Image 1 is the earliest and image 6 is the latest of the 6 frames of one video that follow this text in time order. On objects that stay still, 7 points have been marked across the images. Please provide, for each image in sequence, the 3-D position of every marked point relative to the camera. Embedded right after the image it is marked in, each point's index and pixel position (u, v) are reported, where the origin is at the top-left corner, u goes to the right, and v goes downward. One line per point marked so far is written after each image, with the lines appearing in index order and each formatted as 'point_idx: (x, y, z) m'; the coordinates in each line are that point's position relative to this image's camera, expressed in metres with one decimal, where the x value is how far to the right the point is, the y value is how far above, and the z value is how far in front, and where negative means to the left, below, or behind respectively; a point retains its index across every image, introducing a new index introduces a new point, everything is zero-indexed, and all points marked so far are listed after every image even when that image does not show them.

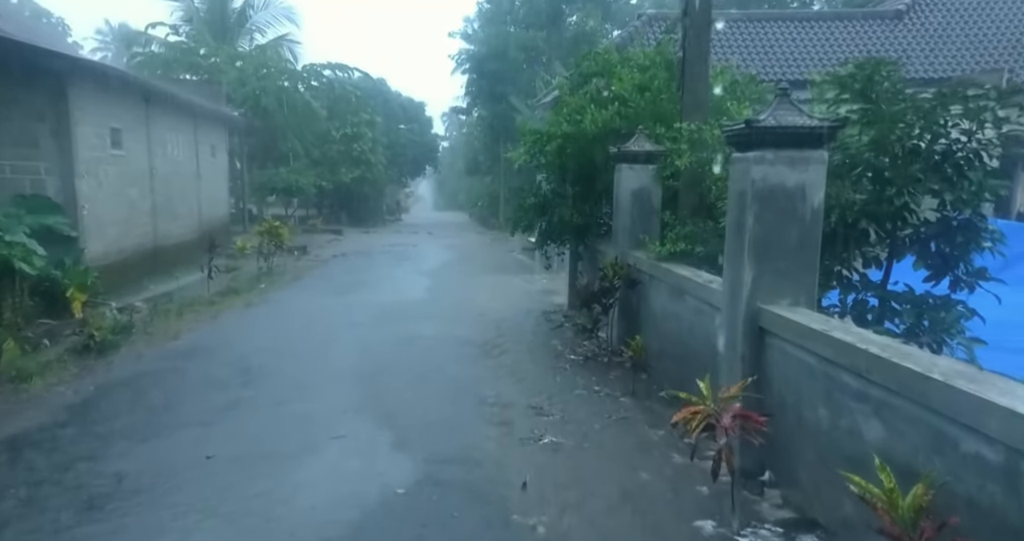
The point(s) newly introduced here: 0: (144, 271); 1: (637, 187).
0: (-7.1, 0.0, +14.1) m
1: (+1.3, +0.9, +7.8) m
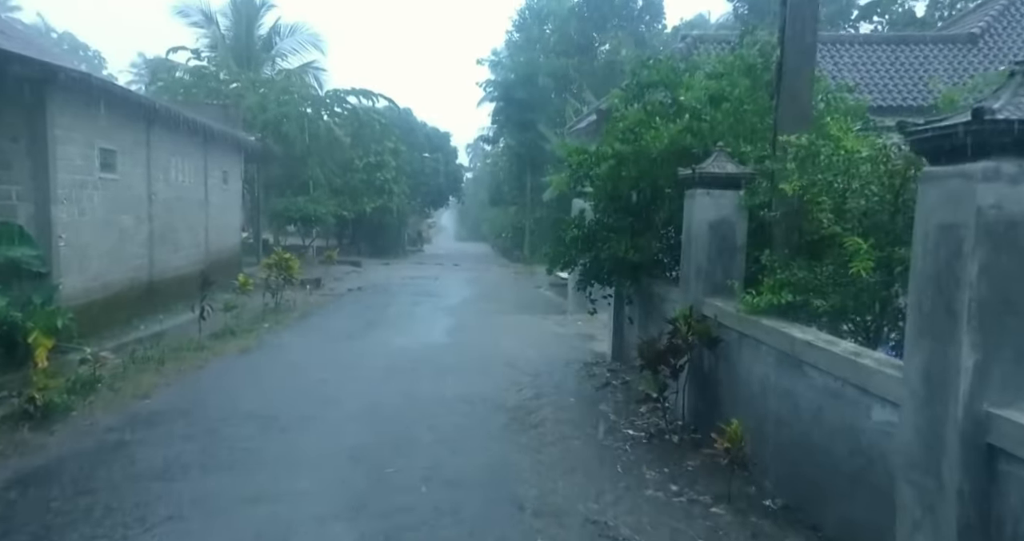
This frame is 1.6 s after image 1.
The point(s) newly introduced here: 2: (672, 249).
0: (-6.6, -0.7, +12.7) m
1: (+1.7, +0.4, +6.2) m
2: (+1.7, +0.2, +8.0) m
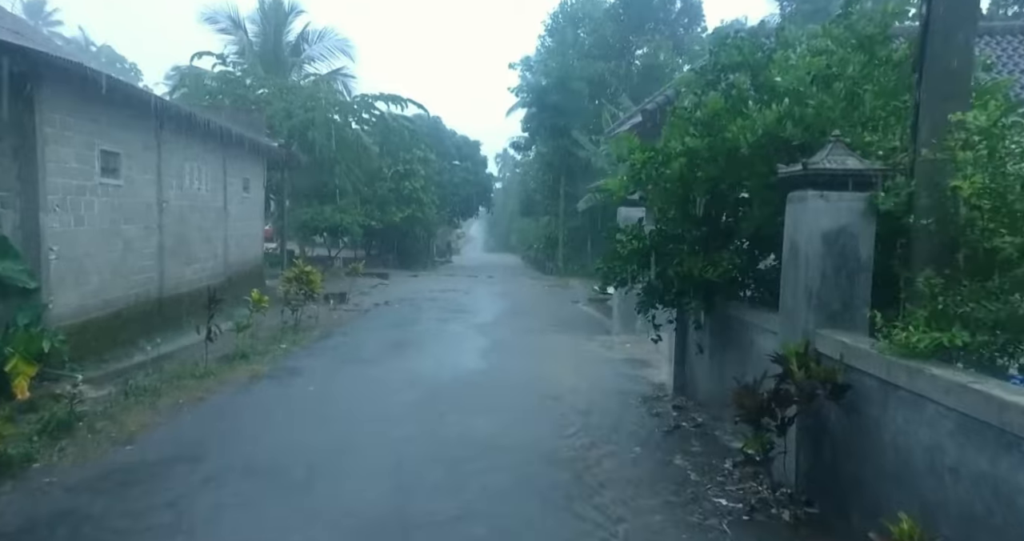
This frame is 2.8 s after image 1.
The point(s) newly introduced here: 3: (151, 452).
0: (-5.9, -0.9, +11.6) m
1: (+2.1, +0.3, +4.8) m
2: (+2.2, 0.0, +6.6) m
3: (-3.0, -1.5, +6.1) m
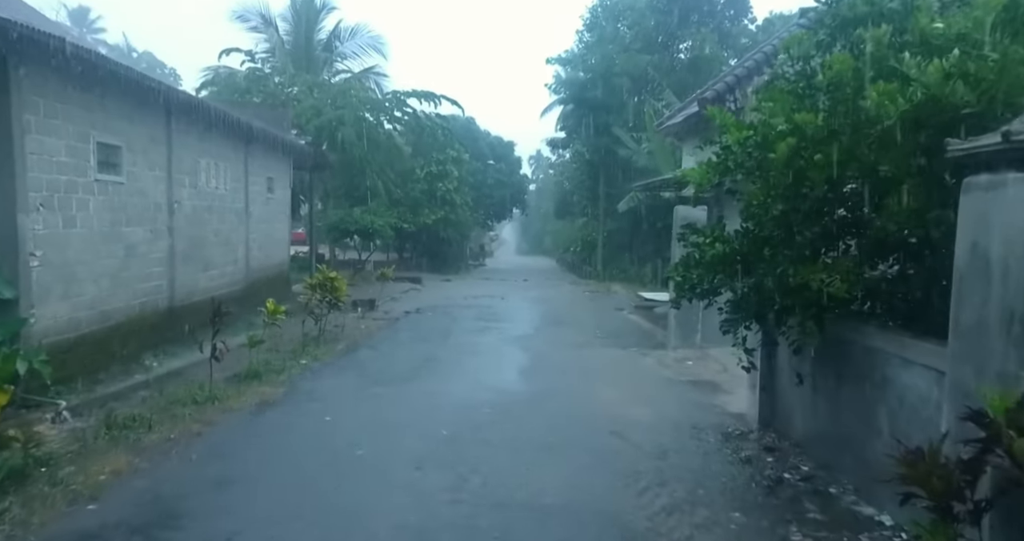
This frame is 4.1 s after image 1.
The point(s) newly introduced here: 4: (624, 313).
0: (-5.3, -1.0, +10.5) m
1: (+2.5, +0.2, +3.3) m
2: (+2.6, 0.0, +5.1) m
3: (-2.6, -1.6, +4.8) m
4: (+3.0, -1.1, +19.3) m
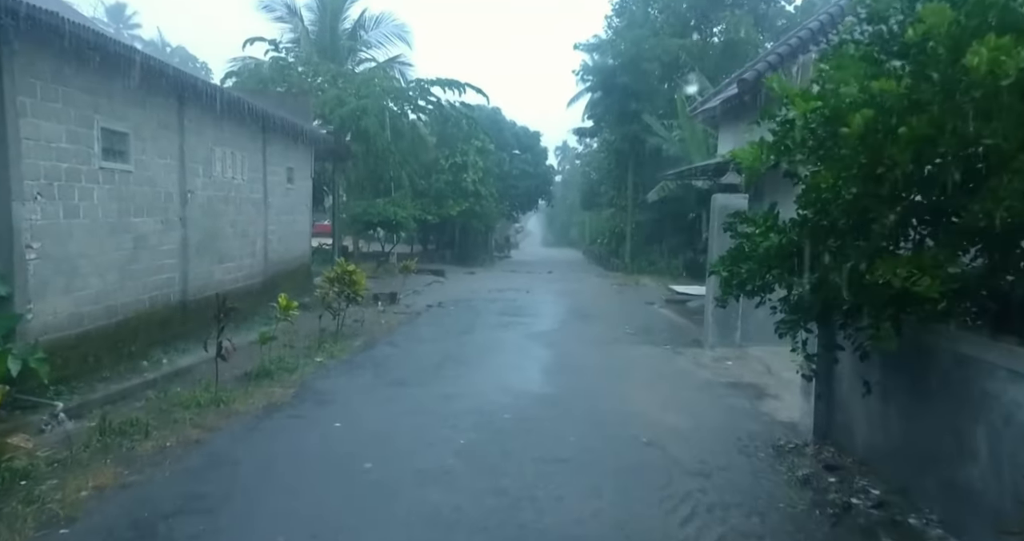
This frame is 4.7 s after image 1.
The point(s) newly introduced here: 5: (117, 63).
0: (-4.9, -0.9, +10.0) m
1: (+2.6, +0.2, +2.6) m
2: (+2.8, 0.0, +4.3) m
3: (-2.4, -1.5, +4.3) m
4: (+3.6, -0.9, +18.6) m
5: (-4.7, +2.4, +8.8) m
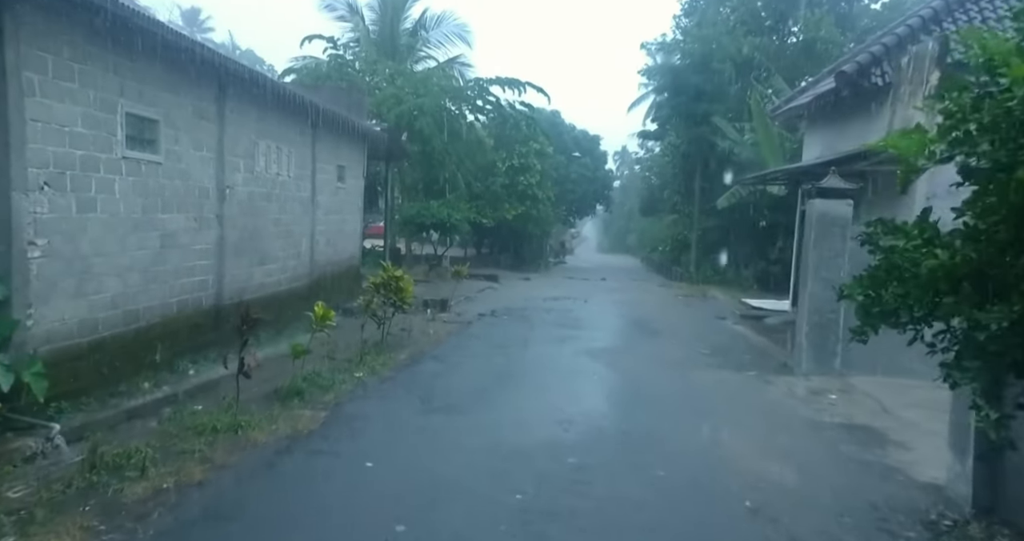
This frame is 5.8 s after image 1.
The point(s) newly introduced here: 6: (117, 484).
0: (-4.1, -0.9, +9.2) m
1: (+2.8, +0.1, +1.2) m
2: (+3.2, -0.2, +2.9) m
3: (-2.1, -1.6, +3.2) m
4: (+5.0, -1.2, +17.0) m
5: (-3.9, +2.4, +7.9) m
6: (-2.6, -1.4, +4.9) m
